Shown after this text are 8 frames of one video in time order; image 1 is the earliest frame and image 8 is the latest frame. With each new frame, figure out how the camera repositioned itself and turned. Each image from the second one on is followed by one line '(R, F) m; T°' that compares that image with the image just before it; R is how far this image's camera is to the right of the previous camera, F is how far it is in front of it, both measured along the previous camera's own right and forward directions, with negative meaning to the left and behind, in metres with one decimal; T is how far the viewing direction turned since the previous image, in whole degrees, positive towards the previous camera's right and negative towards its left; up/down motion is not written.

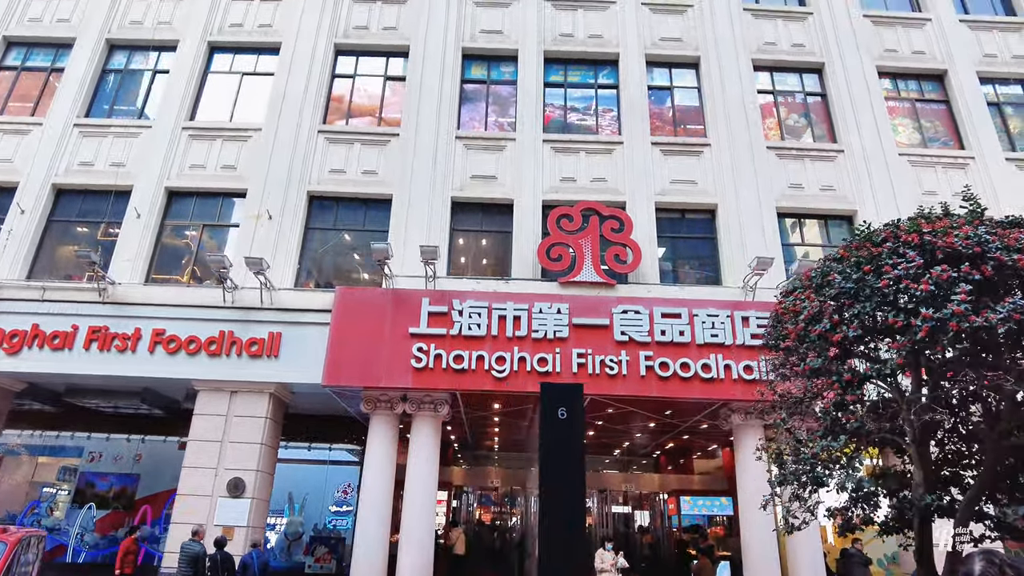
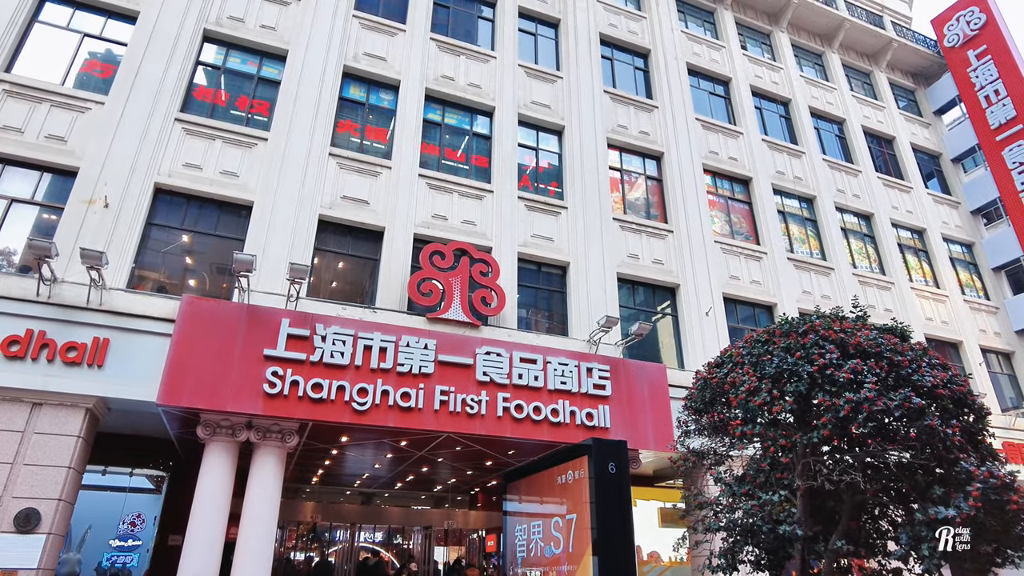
(-0.9, -0.1) m; +18°
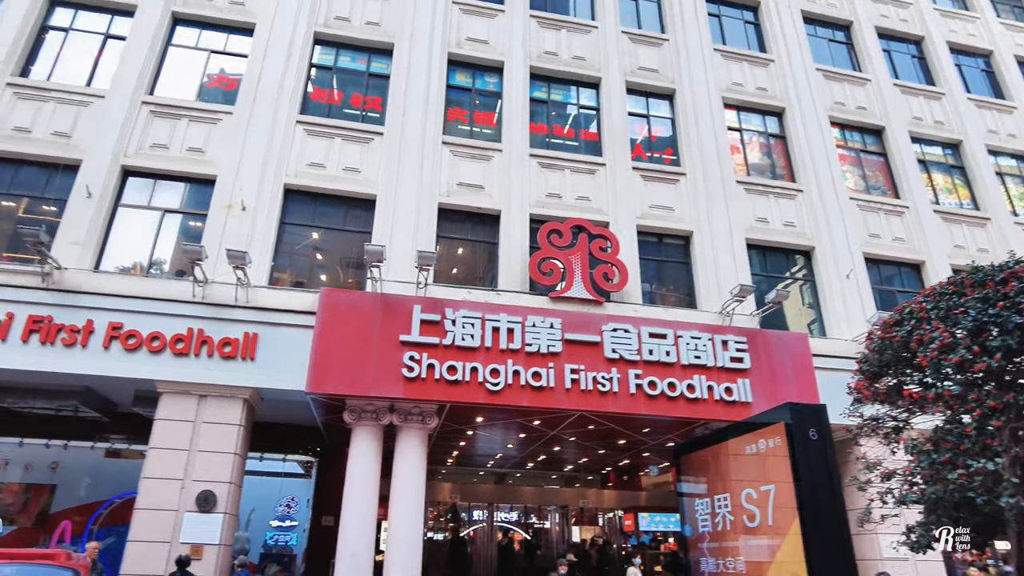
(-0.4, +0.2) m; -9°
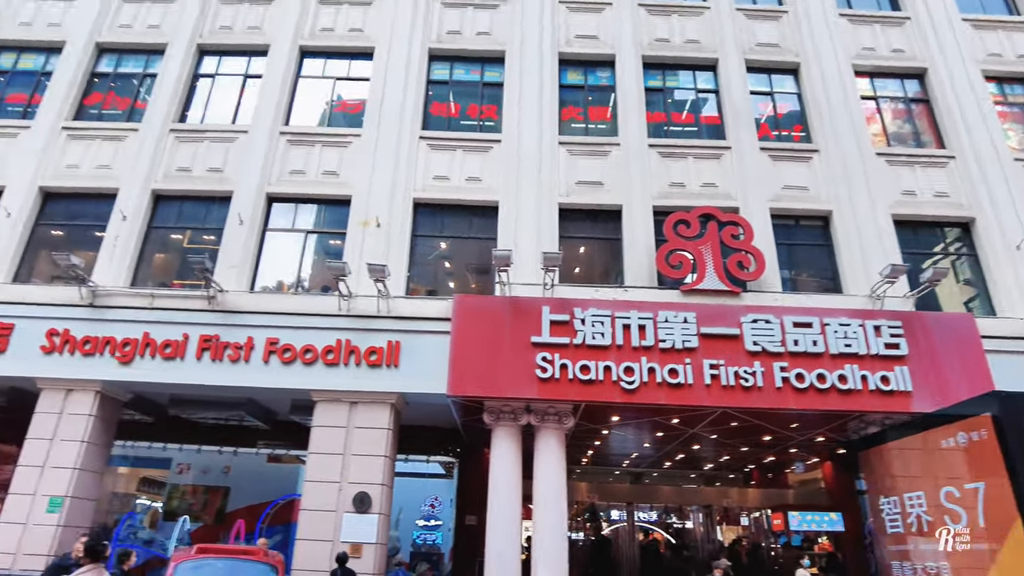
(-0.5, 0.0) m; -9°
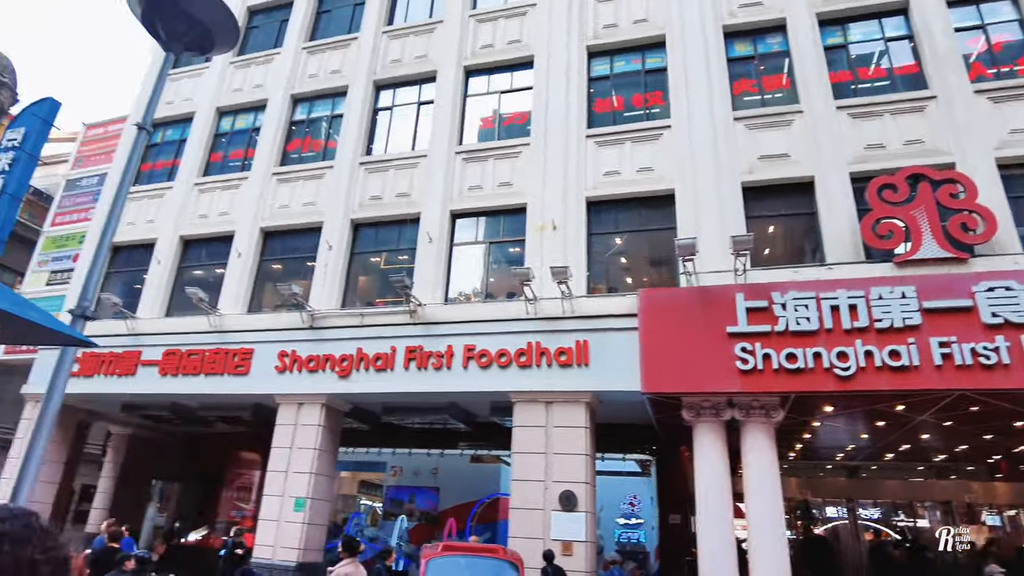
(-0.8, -0.1) m; -13°
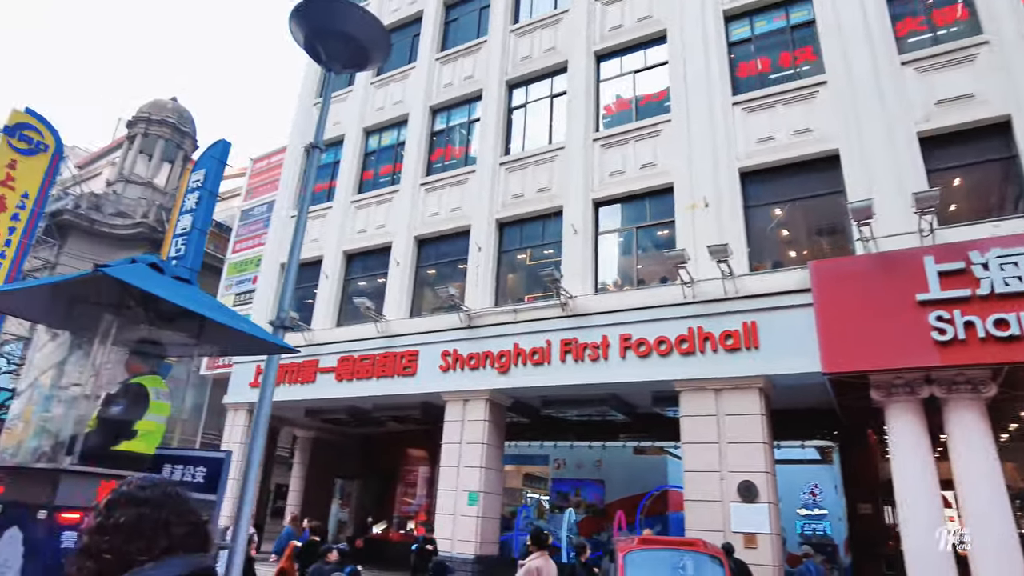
(-0.6, +0.1) m; -11°
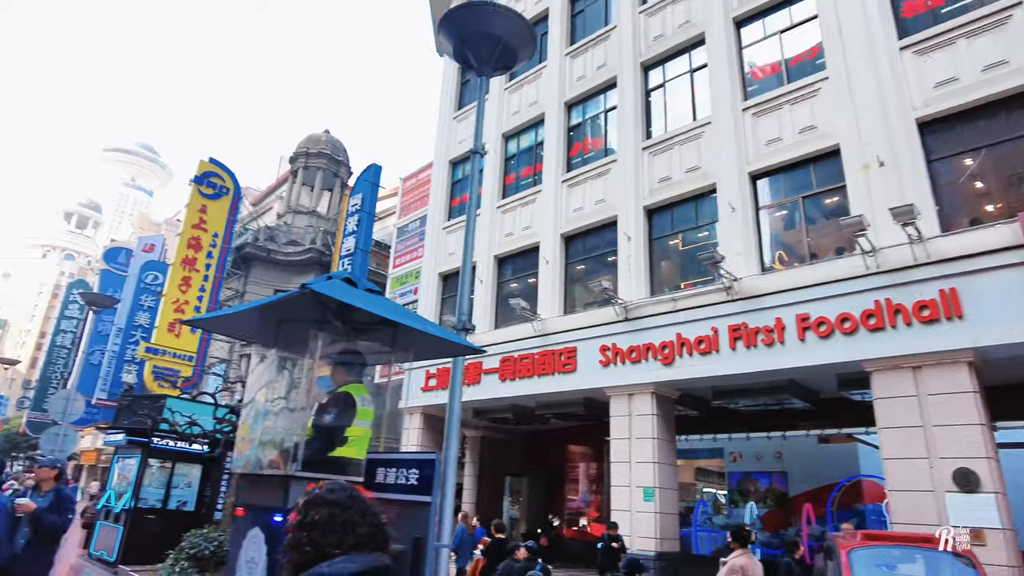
(-0.6, +0.1) m; -12°
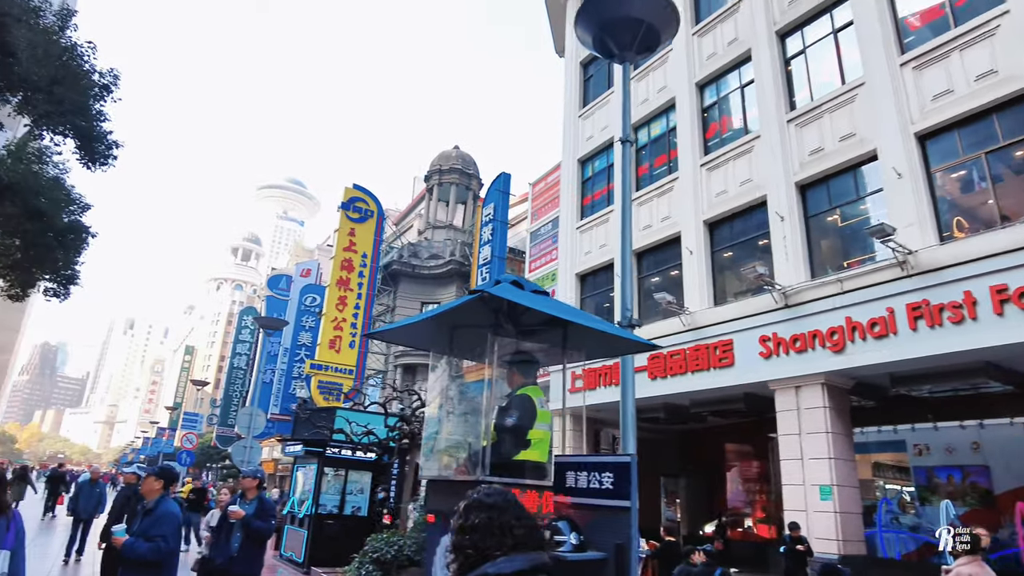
(-0.6, +0.1) m; -11°
